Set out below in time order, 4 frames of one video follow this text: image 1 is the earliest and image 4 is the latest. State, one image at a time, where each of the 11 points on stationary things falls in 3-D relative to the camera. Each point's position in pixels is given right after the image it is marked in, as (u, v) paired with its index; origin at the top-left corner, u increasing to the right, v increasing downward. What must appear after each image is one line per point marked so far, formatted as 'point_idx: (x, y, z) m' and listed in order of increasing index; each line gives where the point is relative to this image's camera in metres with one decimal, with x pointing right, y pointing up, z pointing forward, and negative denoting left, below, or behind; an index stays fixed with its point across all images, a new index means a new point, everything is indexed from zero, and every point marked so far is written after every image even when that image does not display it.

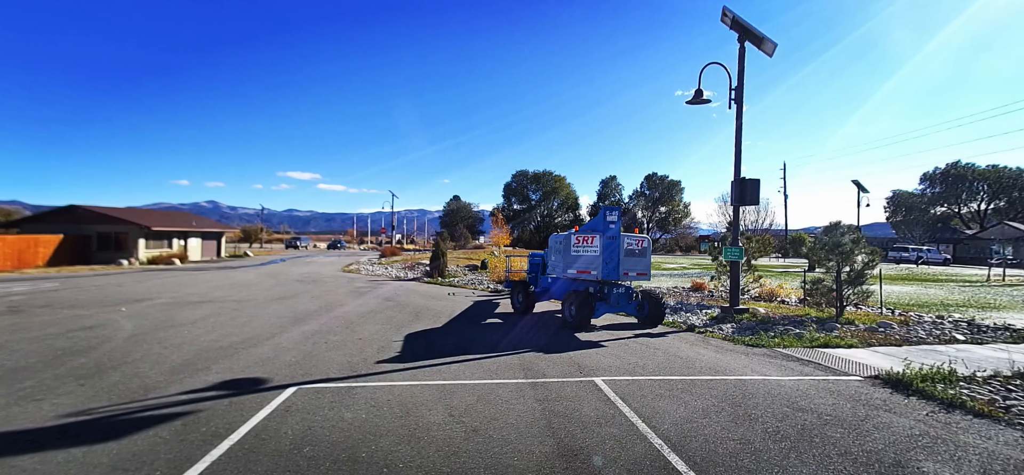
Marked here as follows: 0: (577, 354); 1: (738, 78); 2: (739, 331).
0: (+1.1, -1.9, +7.7) m
1: (+5.2, +3.7, +10.8) m
2: (+4.5, -1.9, +9.4) m
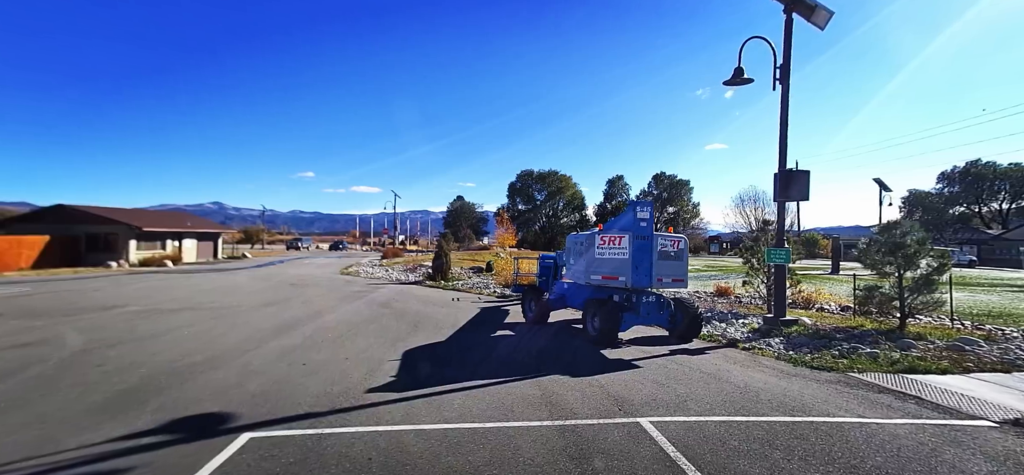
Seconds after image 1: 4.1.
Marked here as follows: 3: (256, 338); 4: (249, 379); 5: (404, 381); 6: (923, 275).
0: (+1.3, -1.9, +6.3) m
1: (+5.5, +3.7, +9.4) m
2: (+4.8, -1.9, +8.0) m
3: (-5.0, -1.9, +9.0) m
4: (-3.5, -1.9, +6.3) m
5: (-1.5, -1.9, +6.3) m
6: (+7.9, -0.7, +9.0) m
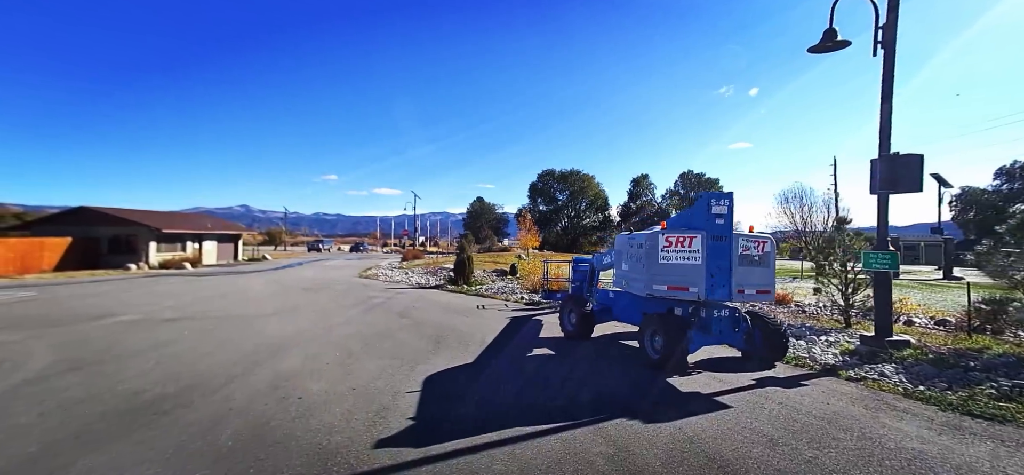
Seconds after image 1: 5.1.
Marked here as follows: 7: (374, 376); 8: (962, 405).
0: (+1.8, -1.9, +4.7) m
1: (+6.1, +3.7, +7.6) m
2: (+5.4, -1.9, +6.2) m
3: (-4.3, -2.0, +7.7) m
4: (-3.0, -1.9, +4.9) m
5: (-0.9, -1.9, +4.8) m
6: (+8.5, -0.7, +7.1) m
7: (-1.9, -1.9, +6.6) m
8: (+5.0, -1.8, +5.2) m
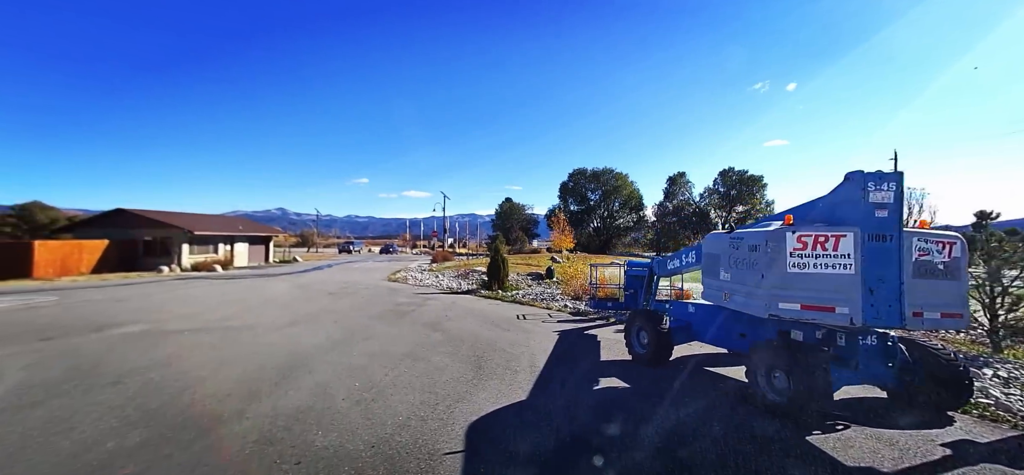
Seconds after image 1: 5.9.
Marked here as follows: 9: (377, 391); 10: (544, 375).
0: (+2.5, -1.9, +2.8) m
1: (+6.9, +3.7, +5.5) m
2: (+6.1, -1.9, +4.1) m
3: (-3.5, -2.0, +6.2) m
4: (-2.3, -1.9, +3.3) m
5: (-0.3, -1.9, +3.1) m
6: (+9.3, -0.7, +4.8) m
7: (-1.2, -1.9, +5.0) m
8: (+5.7, -1.8, +3.2) m
9: (-1.7, -2.0, +5.9) m
10: (+0.5, -2.0, +6.8) m
